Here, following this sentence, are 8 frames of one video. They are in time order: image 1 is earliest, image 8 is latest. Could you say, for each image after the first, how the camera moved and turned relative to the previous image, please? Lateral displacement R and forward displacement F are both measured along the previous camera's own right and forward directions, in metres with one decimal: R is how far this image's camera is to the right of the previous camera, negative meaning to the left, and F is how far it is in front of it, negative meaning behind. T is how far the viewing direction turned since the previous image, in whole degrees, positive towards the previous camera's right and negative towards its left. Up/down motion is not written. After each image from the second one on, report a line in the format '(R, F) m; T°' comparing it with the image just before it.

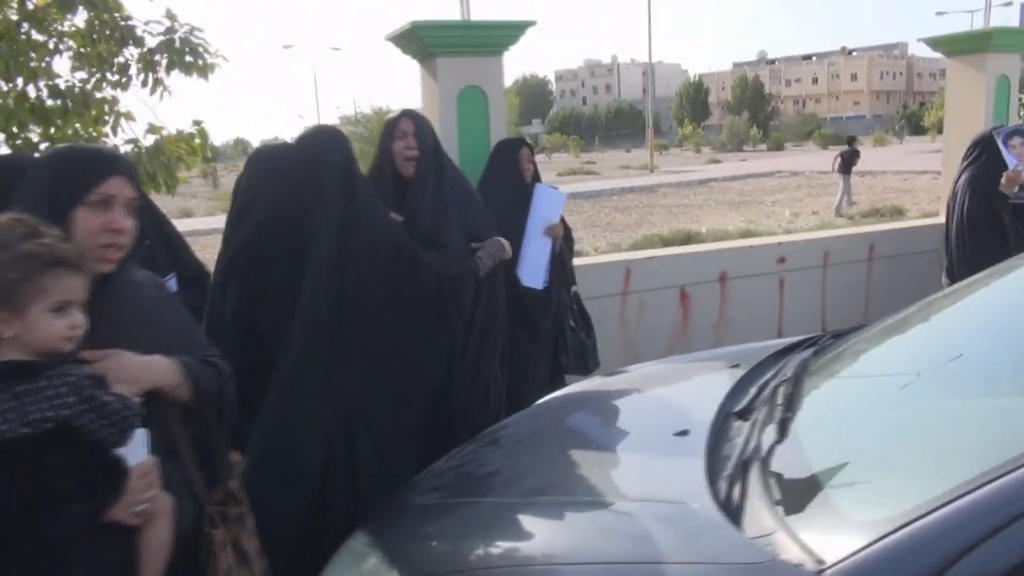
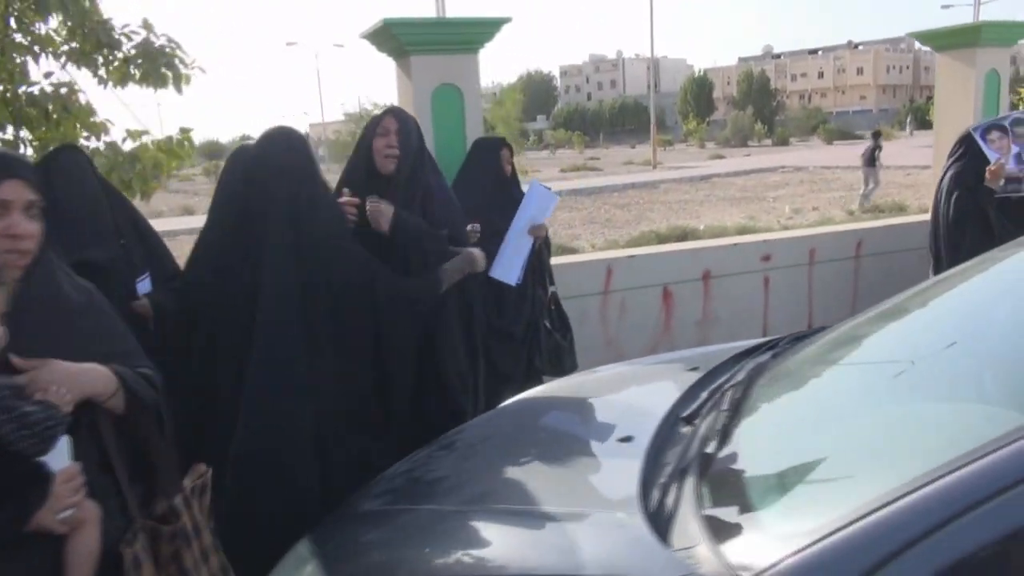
(+0.1, 0.0) m; -1°
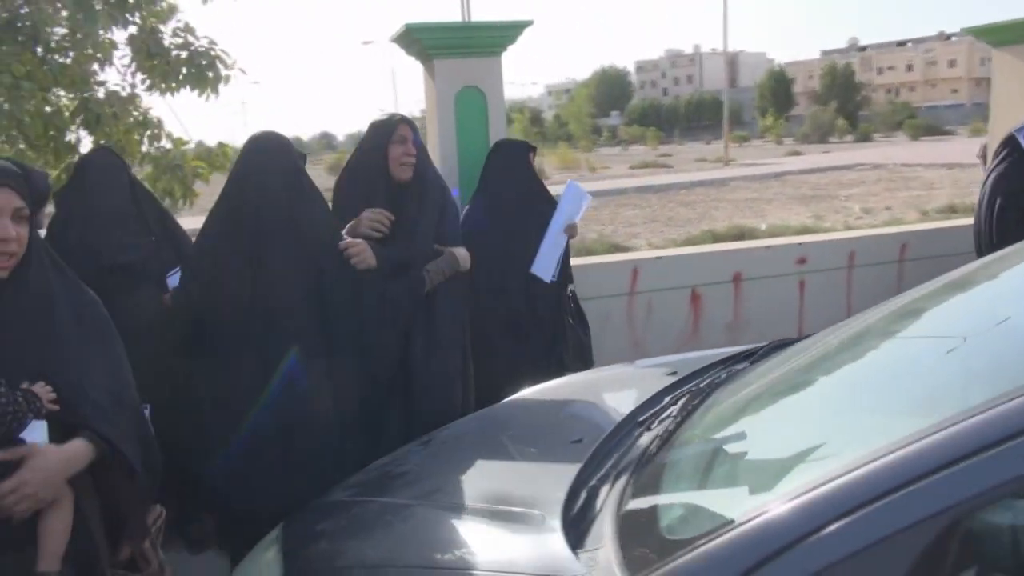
(+0.2, 0.0) m; -5°
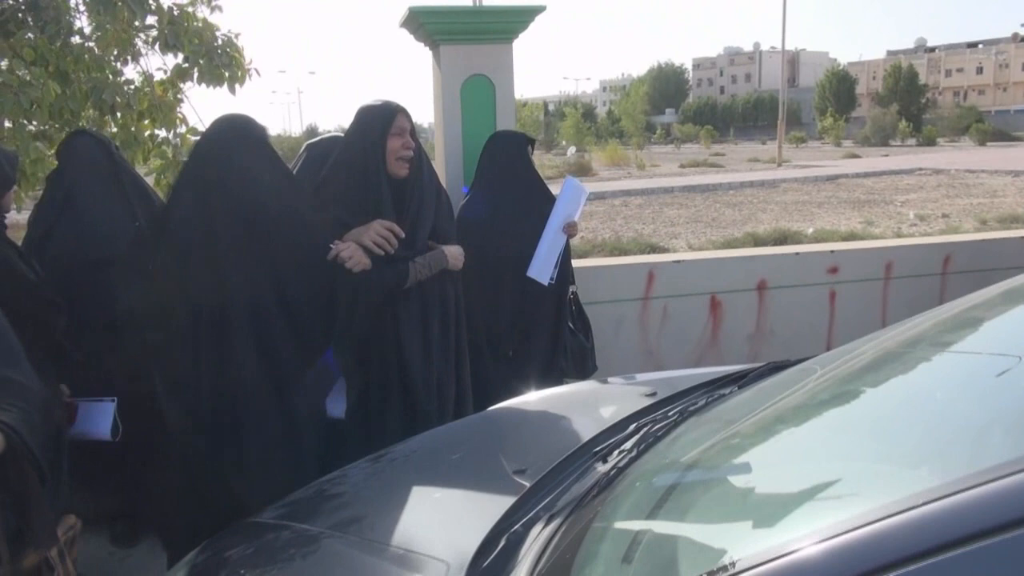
(+0.1, +0.1) m; -4°
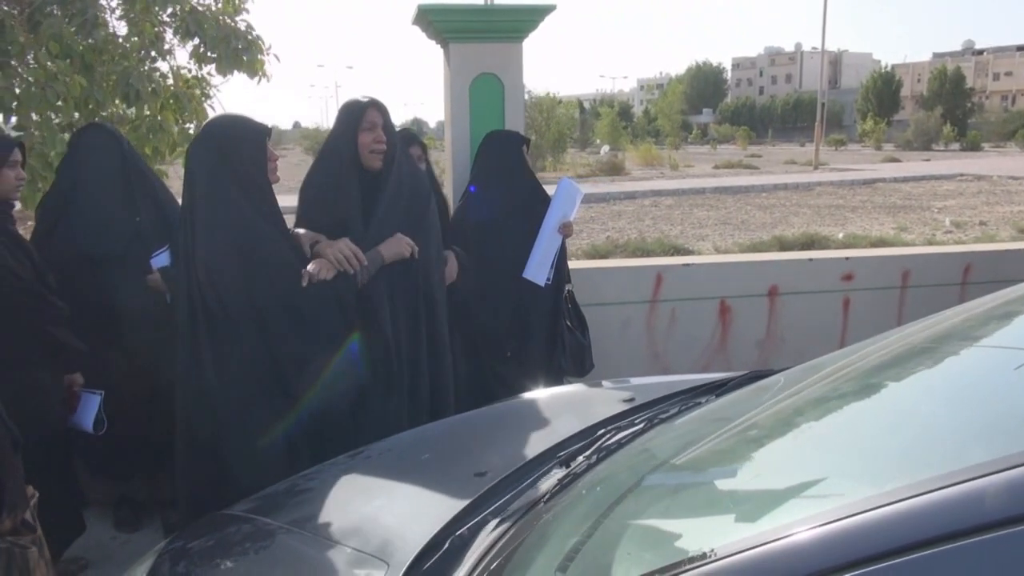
(+0.1, 0.0) m; -3°
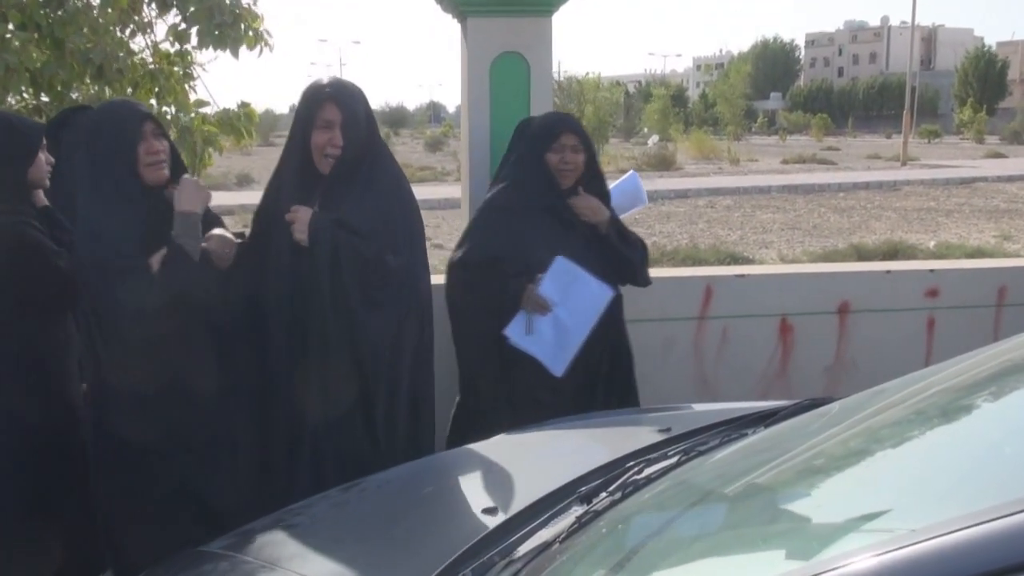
(+0.2, +1.0) m; -4°
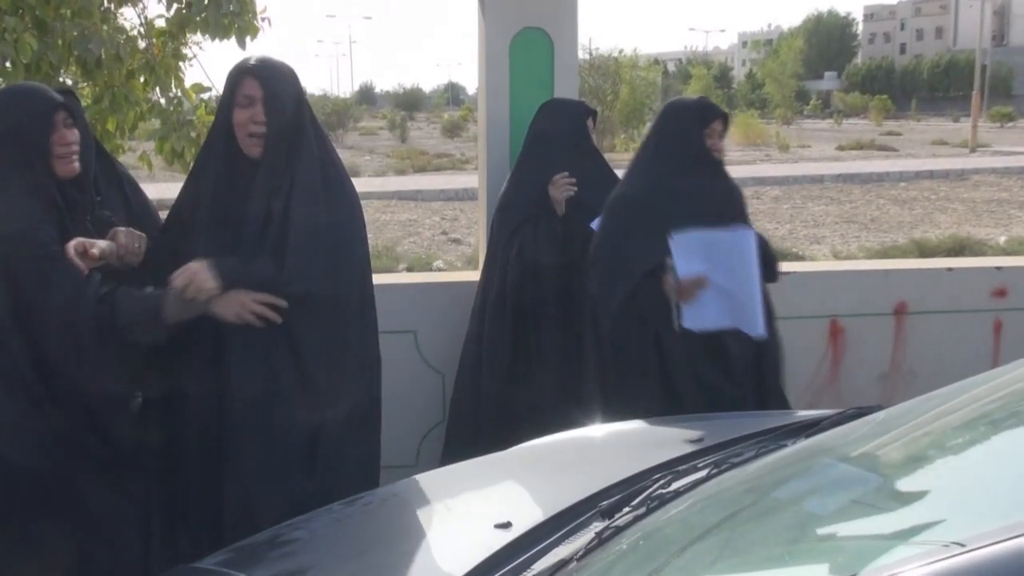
(+0.1, +0.5) m; -3°
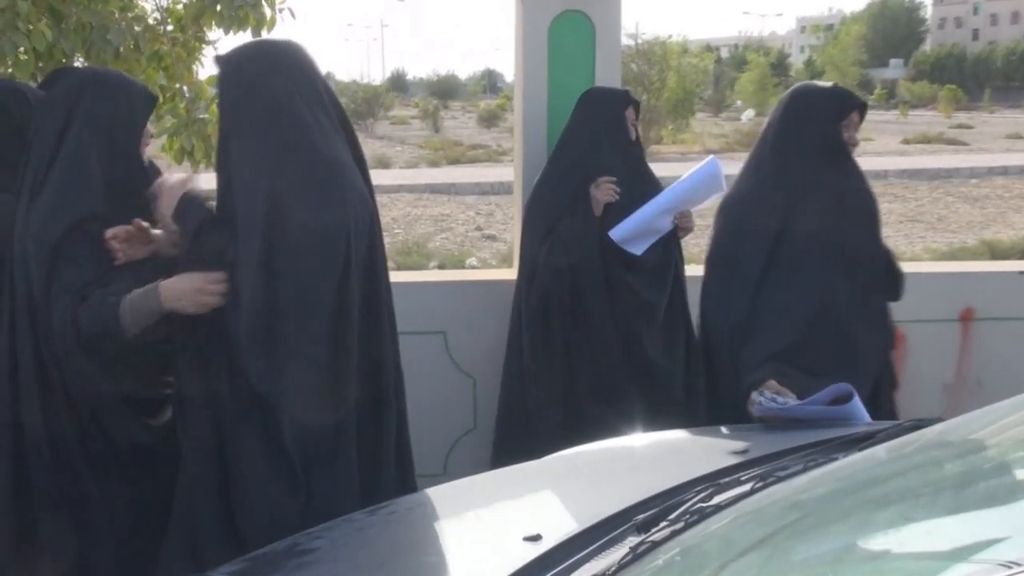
(+0.1, +0.3) m; -3°
